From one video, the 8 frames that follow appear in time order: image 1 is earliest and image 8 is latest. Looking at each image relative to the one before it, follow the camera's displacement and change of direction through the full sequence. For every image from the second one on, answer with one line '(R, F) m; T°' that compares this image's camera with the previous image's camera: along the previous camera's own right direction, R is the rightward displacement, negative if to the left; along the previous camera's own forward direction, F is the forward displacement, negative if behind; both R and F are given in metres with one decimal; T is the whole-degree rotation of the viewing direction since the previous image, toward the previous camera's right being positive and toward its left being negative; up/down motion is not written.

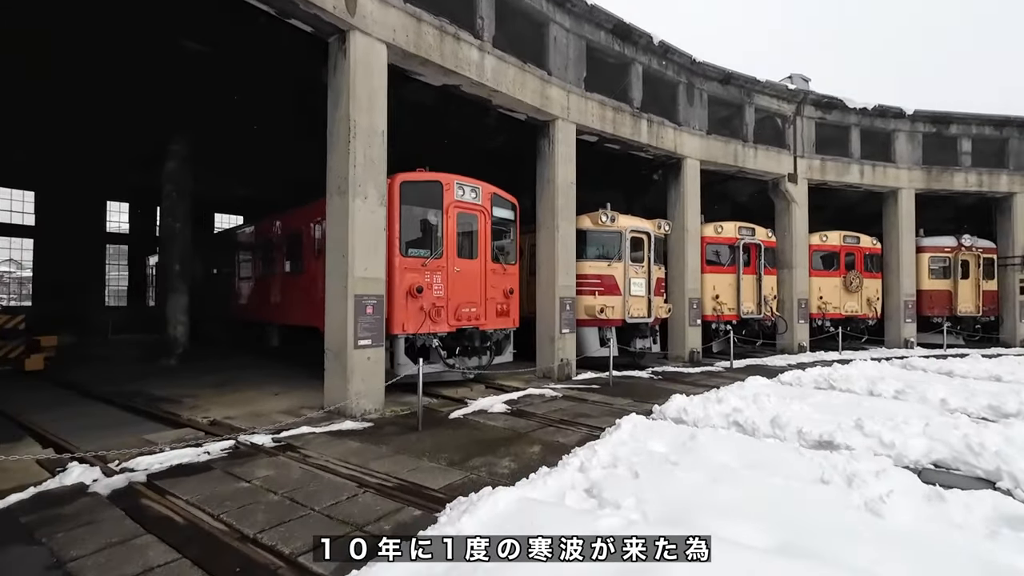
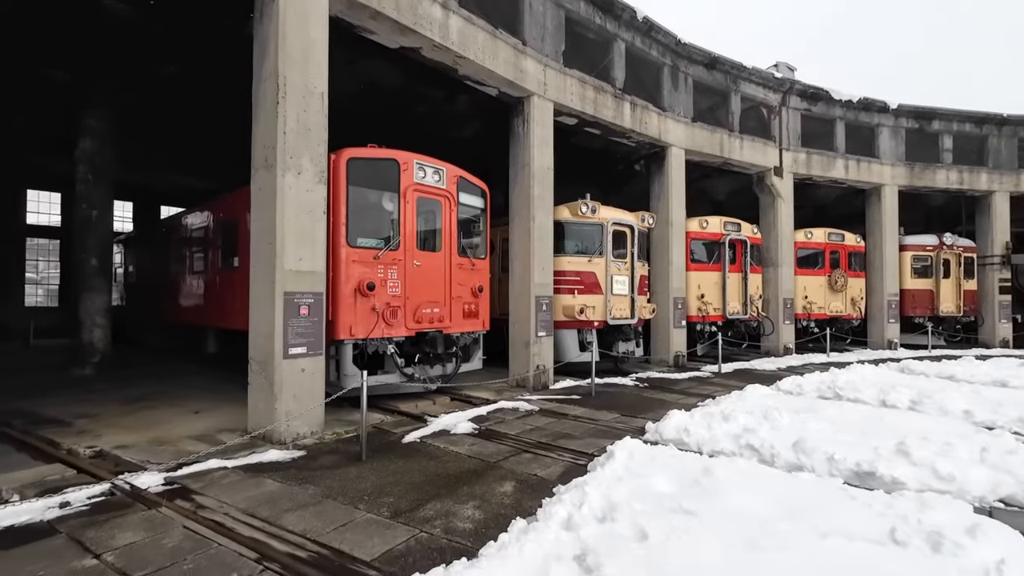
(+0.1, +1.2) m; +3°
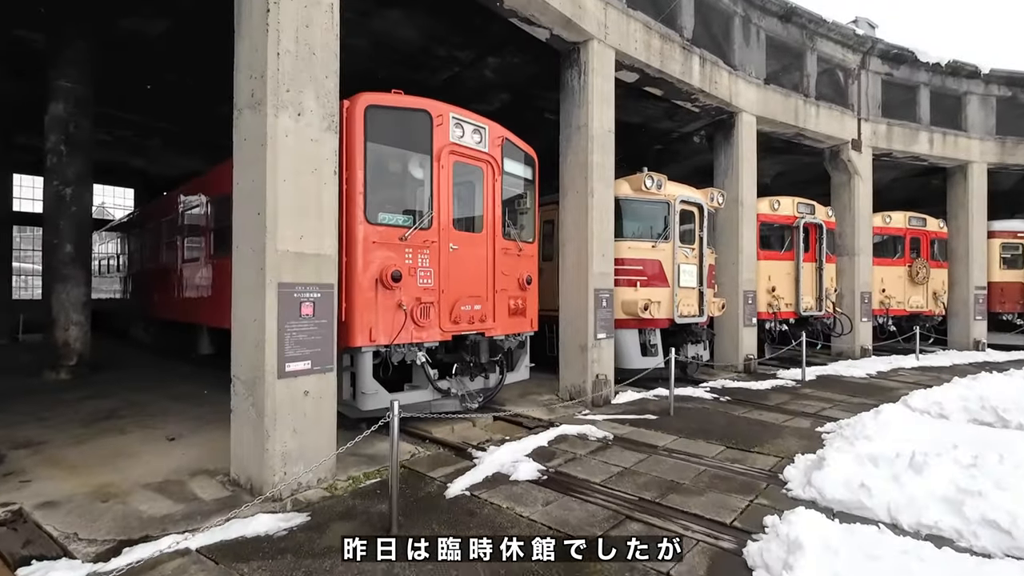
(-0.7, +1.8) m; -1°
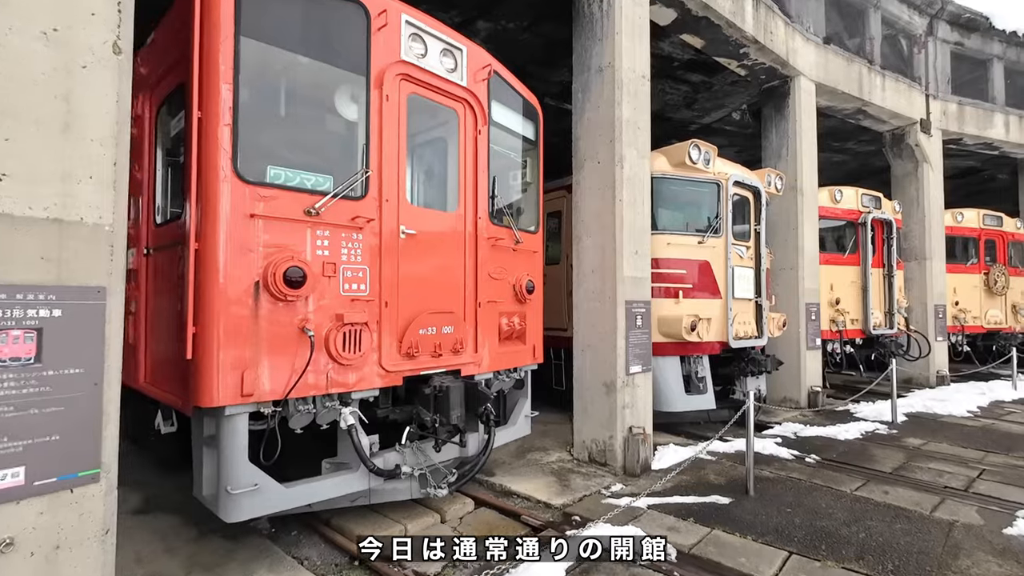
(+0.1, +2.4) m; 0°
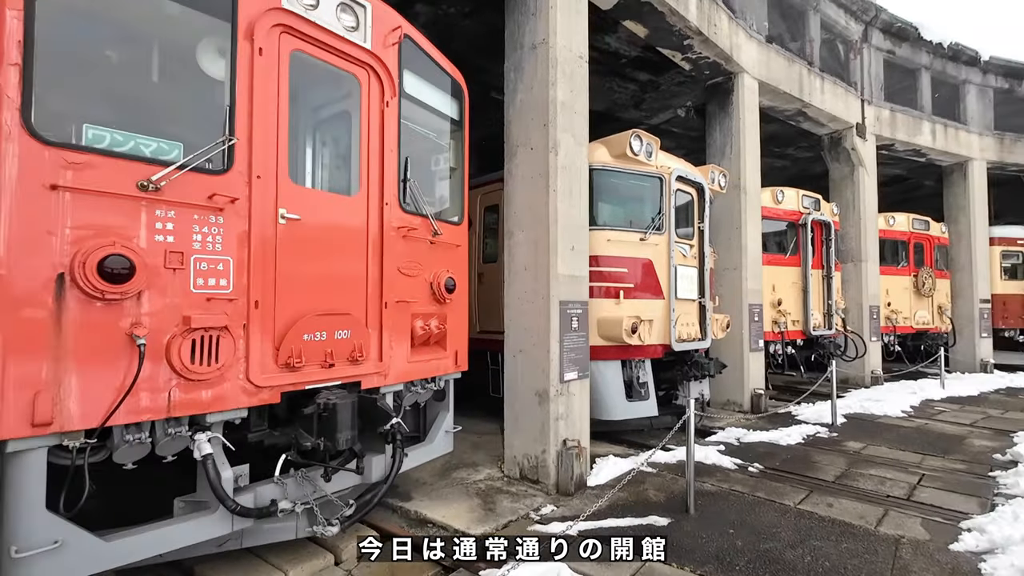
(+0.3, +0.5) m; +5°
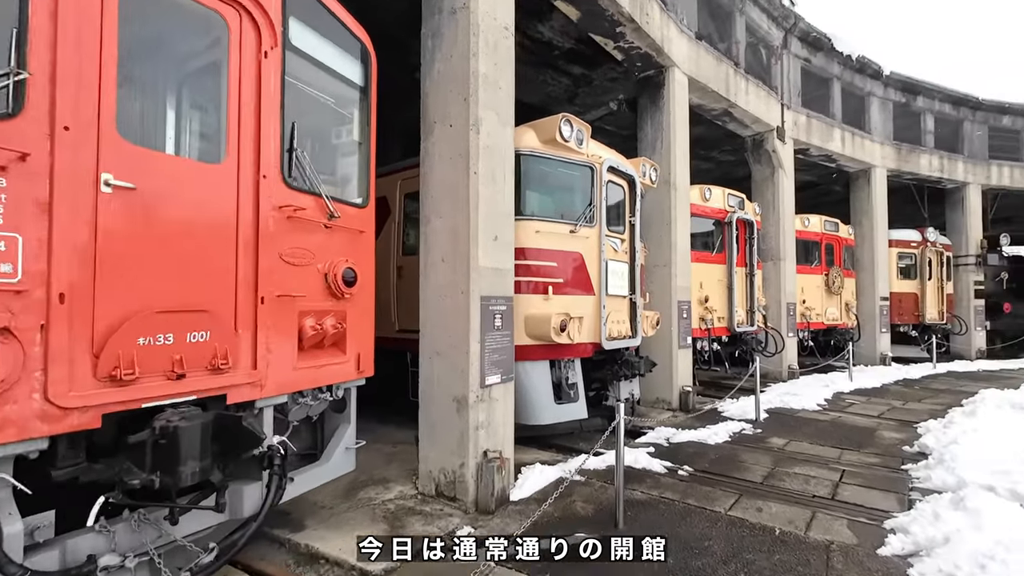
(+0.2, +0.5) m; +7°
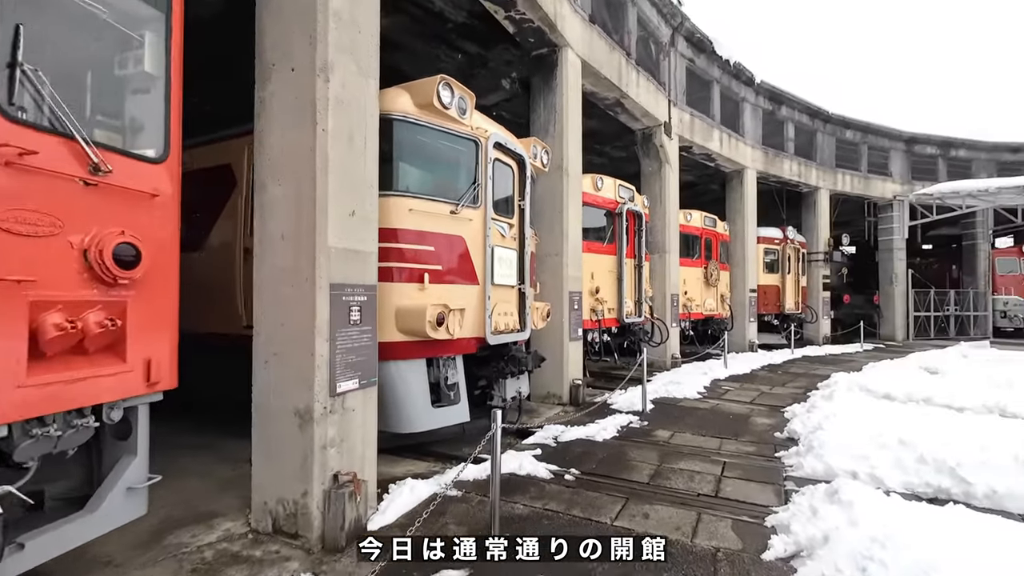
(+0.3, +0.6) m; +12°
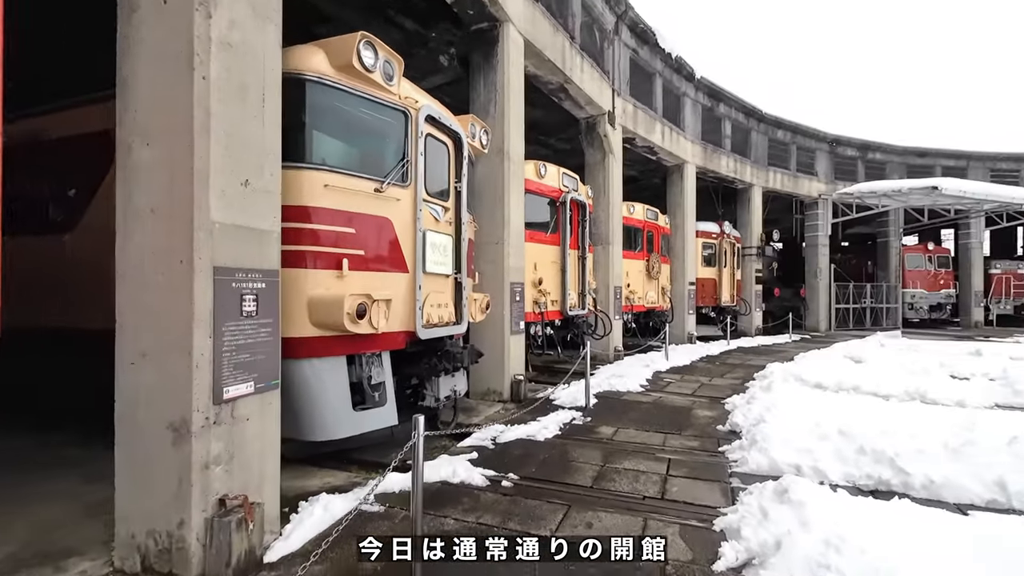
(+0.1, +0.4) m; +6°
